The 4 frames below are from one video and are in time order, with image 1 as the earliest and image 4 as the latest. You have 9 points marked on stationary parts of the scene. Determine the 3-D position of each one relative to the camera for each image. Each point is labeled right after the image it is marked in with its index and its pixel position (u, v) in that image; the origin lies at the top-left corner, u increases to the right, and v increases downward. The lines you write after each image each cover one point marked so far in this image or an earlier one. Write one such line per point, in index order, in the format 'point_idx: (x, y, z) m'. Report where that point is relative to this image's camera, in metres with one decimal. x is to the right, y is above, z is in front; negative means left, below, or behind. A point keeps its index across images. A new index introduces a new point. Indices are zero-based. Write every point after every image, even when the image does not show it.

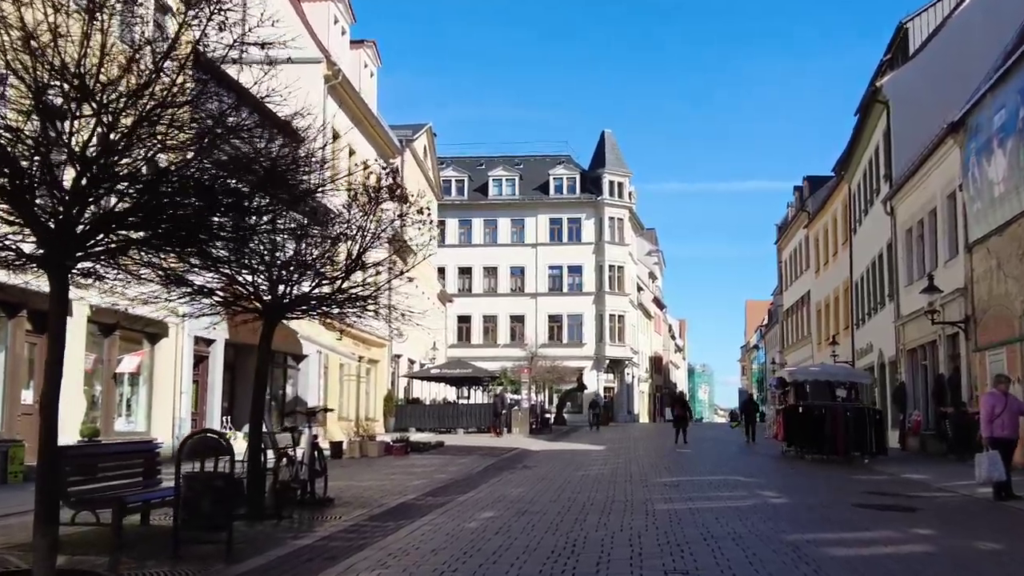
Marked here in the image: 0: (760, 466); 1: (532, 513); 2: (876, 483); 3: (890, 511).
0: (+4.6, -3.3, +19.8) m
1: (+0.2, -2.4, +11.3) m
2: (+5.6, -3.0, +16.6) m
3: (+4.2, -2.5, +11.8) m
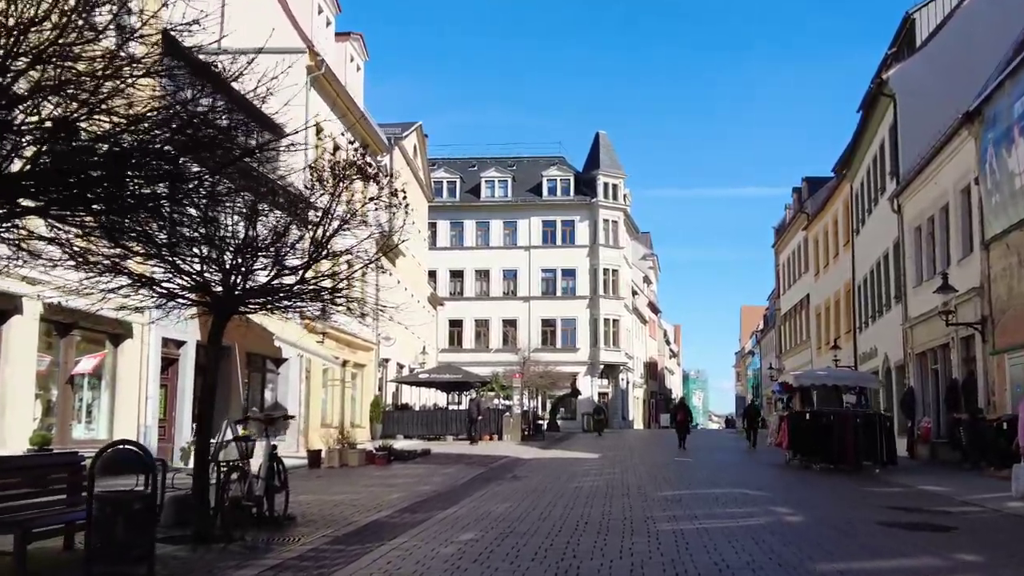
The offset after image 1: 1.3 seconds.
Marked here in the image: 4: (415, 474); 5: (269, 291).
0: (+4.4, -3.3, +18.5) m
1: (+0.1, -2.3, +10.0) m
2: (+5.4, -3.0, +15.3) m
3: (+4.0, -2.4, +10.5) m
4: (-1.7, -3.3, +19.3) m
5: (-2.3, 0.0, +10.3) m
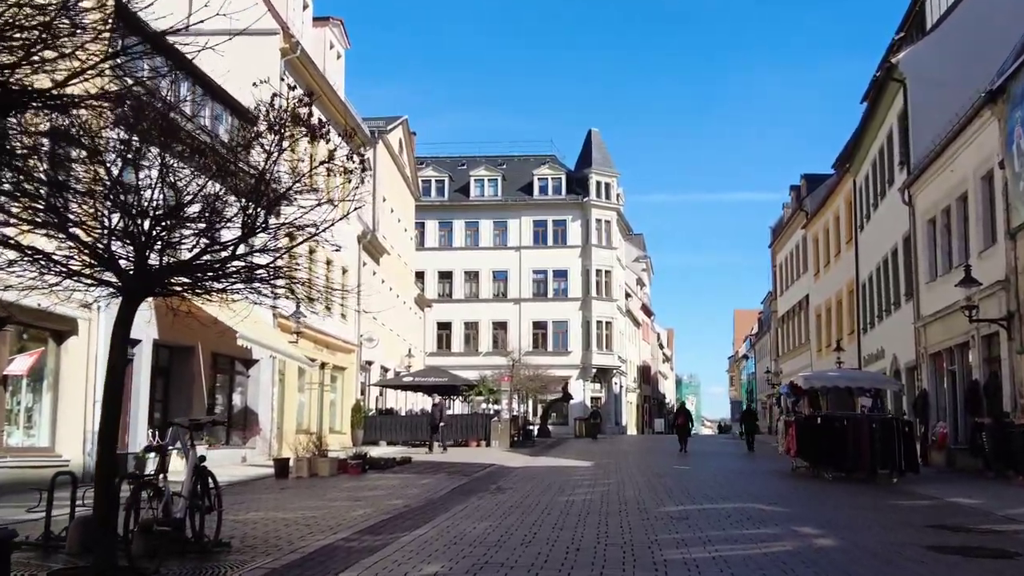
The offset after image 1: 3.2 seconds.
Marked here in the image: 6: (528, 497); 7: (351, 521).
0: (+4.1, -3.1, +16.8) m
1: (-0.1, -2.1, +8.2) m
2: (+5.2, -2.8, +13.5) m
3: (+3.8, -2.2, +8.7) m
4: (-2.0, -3.2, +17.5) m
5: (-2.5, +0.1, +8.5) m
6: (+0.2, -2.8, +14.5) m
7: (-1.8, -2.5, +11.7) m
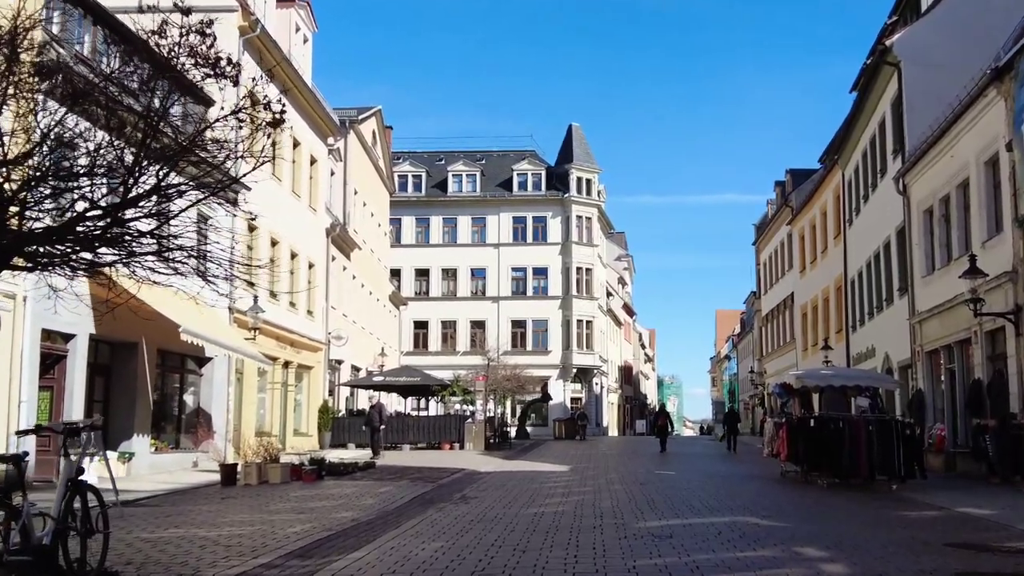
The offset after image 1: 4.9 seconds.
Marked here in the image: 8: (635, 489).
0: (+3.6, -3.0, +15.3) m
1: (-0.5, -1.9, +6.6) m
2: (+4.8, -2.7, +12.1) m
3: (+3.5, -2.1, +7.2) m
4: (-2.5, -3.1, +15.9) m
5: (-2.9, +0.3, +6.9) m
6: (-0.2, -2.7, +12.9) m
7: (-2.2, -2.4, +10.1) m
8: (+1.8, -3.0, +15.8) m
